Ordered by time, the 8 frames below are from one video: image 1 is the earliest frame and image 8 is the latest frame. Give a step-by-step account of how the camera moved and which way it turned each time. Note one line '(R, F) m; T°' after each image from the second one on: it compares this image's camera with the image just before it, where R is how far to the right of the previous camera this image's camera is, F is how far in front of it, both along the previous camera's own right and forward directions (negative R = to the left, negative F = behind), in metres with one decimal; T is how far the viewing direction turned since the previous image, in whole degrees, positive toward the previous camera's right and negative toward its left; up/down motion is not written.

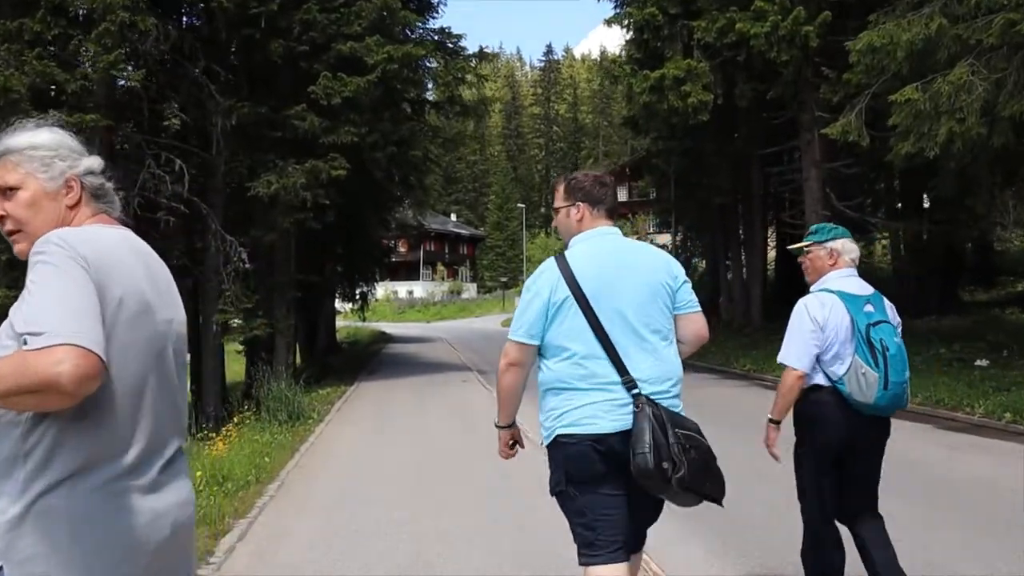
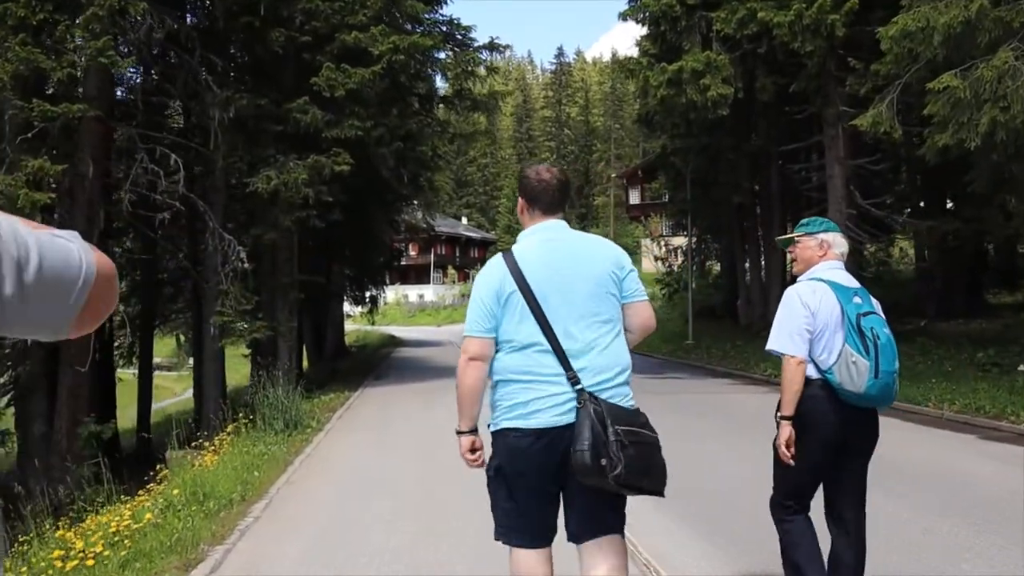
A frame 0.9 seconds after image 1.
(0.0, +0.8) m; -1°
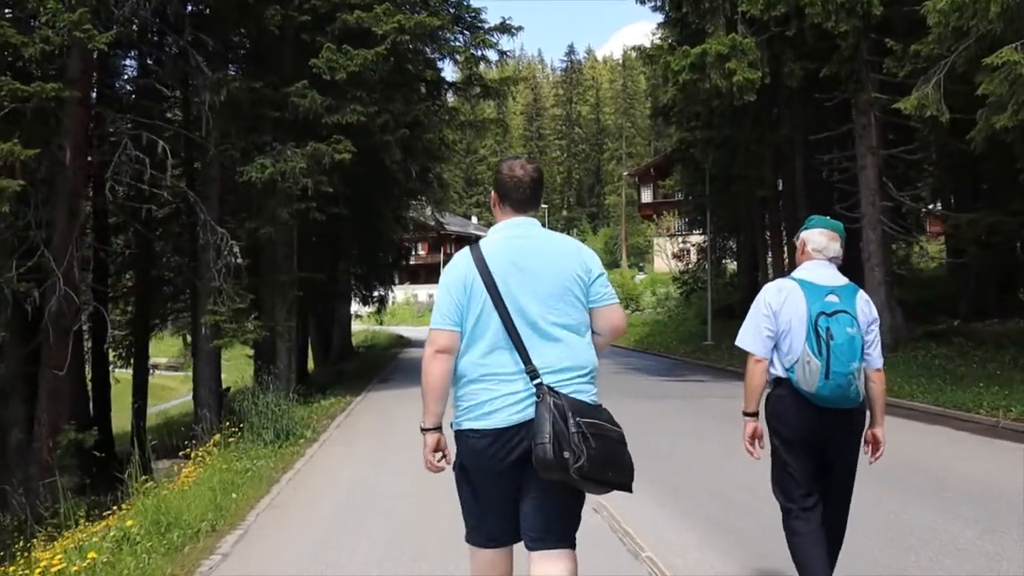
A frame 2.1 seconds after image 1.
(-0.1, +1.2) m; -1°
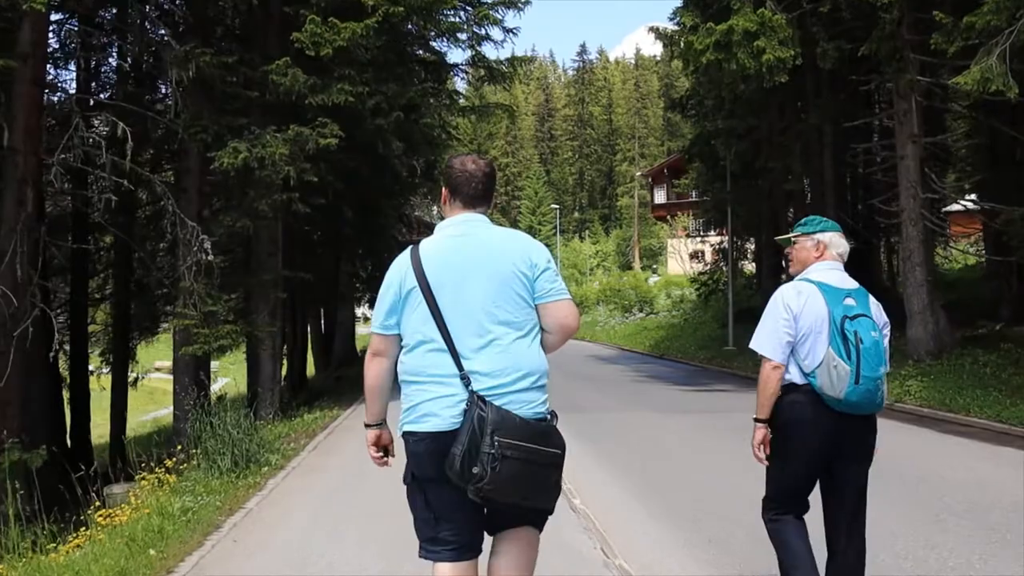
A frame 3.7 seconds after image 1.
(+0.1, +1.7) m; -1°
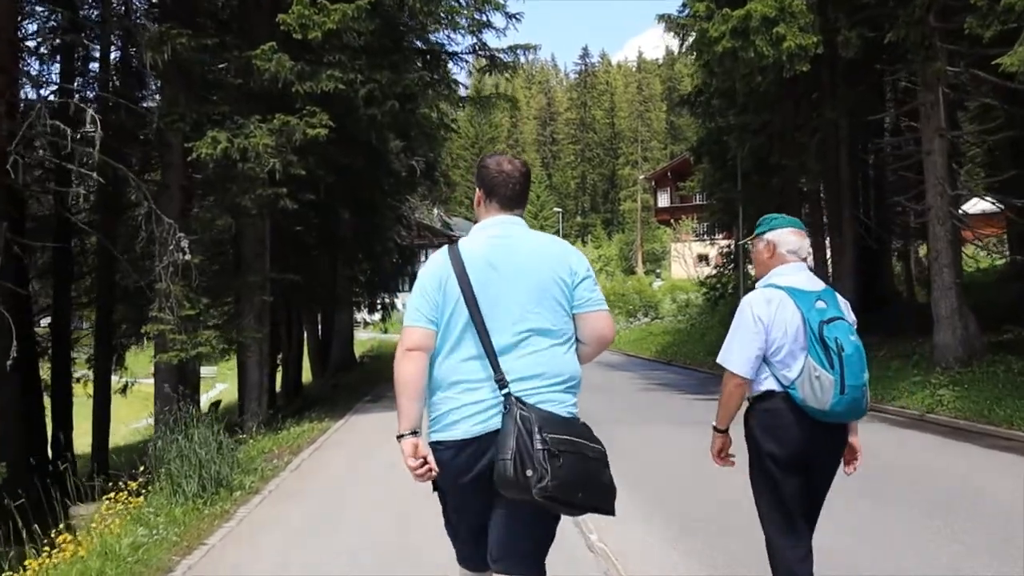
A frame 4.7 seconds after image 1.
(0.0, +1.1) m; 0°
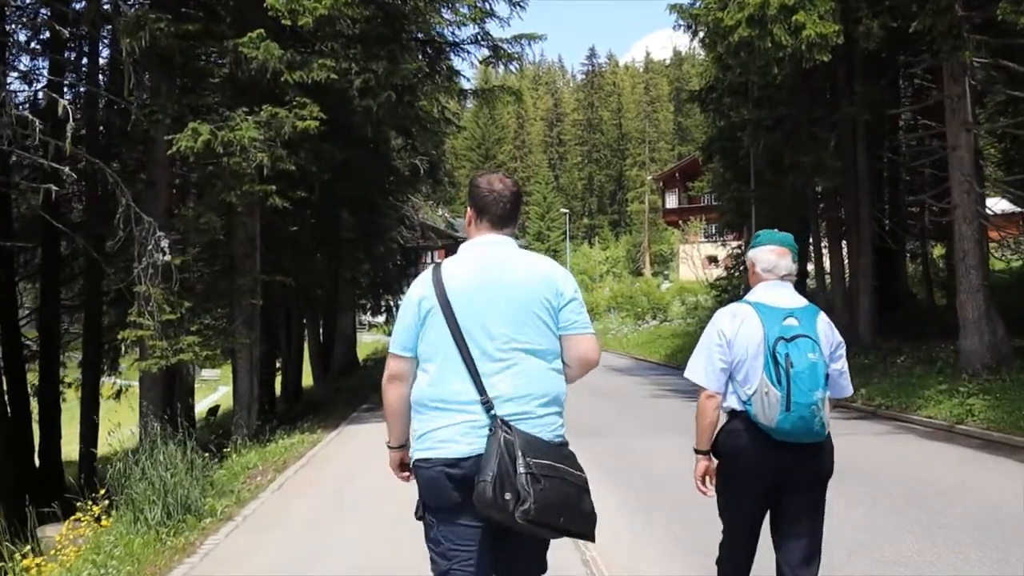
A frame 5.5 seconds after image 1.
(0.0, +0.8) m; 0°
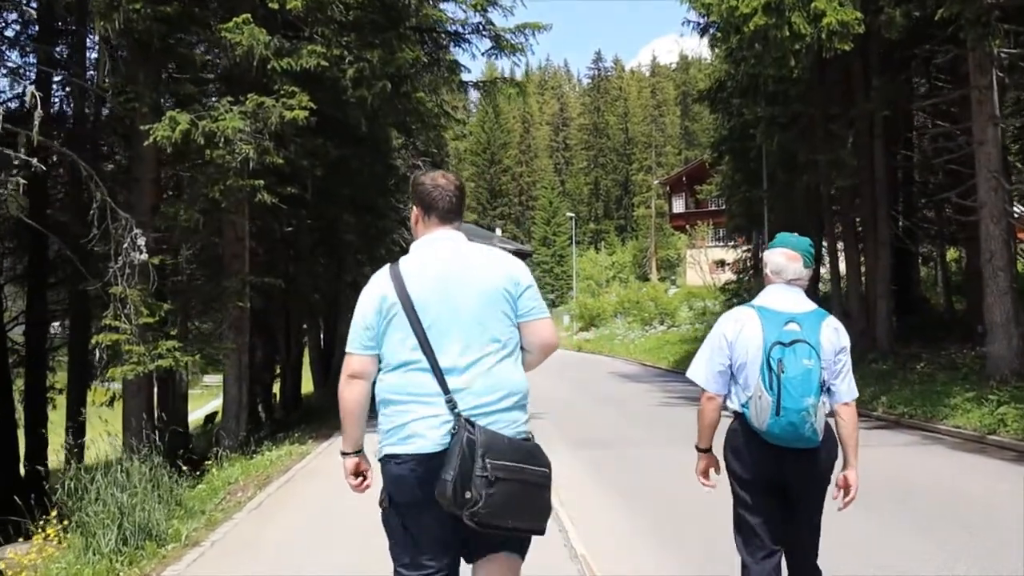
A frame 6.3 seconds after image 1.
(0.0, +0.8) m; 0°
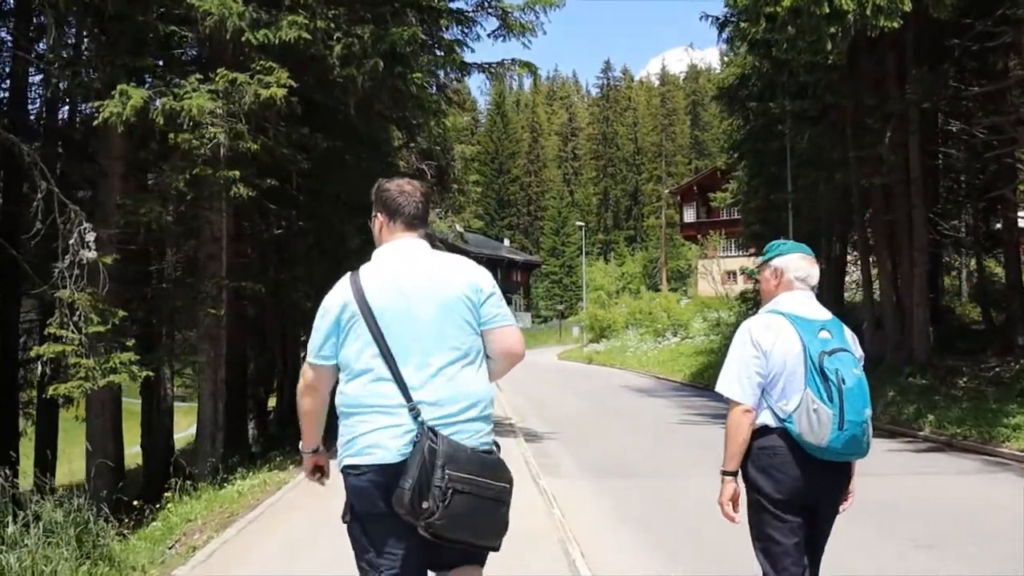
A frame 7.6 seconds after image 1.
(0.0, +1.5) m; -1°
